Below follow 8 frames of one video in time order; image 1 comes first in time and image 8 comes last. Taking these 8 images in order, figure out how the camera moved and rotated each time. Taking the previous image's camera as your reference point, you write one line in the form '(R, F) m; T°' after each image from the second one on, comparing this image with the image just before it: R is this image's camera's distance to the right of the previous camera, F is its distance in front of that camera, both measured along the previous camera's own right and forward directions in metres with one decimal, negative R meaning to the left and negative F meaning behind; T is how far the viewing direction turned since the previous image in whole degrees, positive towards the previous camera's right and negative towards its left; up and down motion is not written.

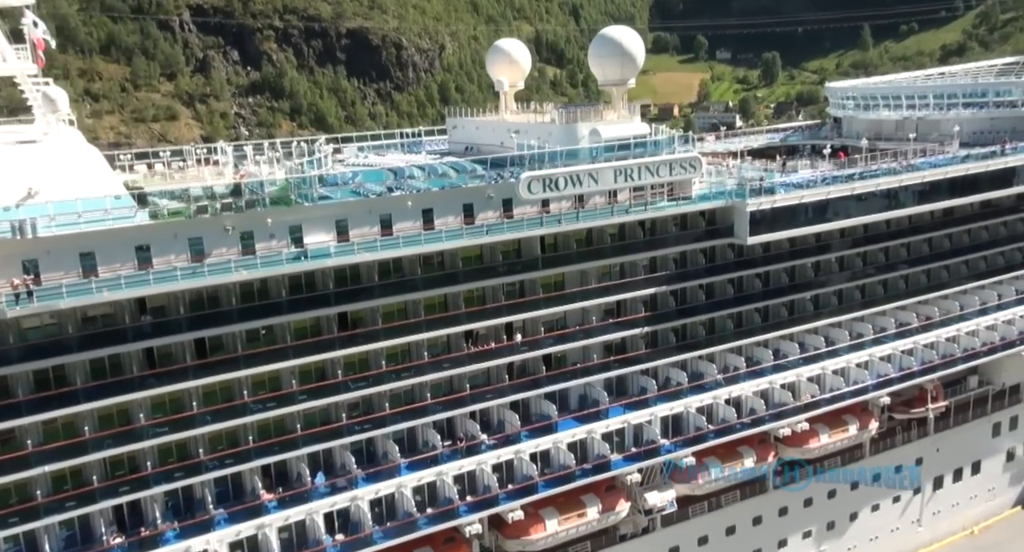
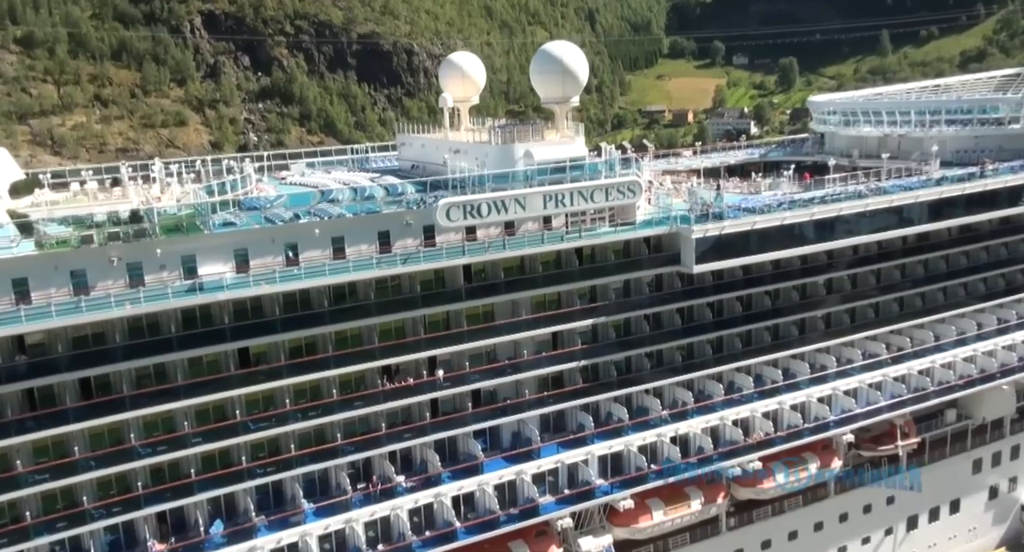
(+2.4, +1.6) m; -1°
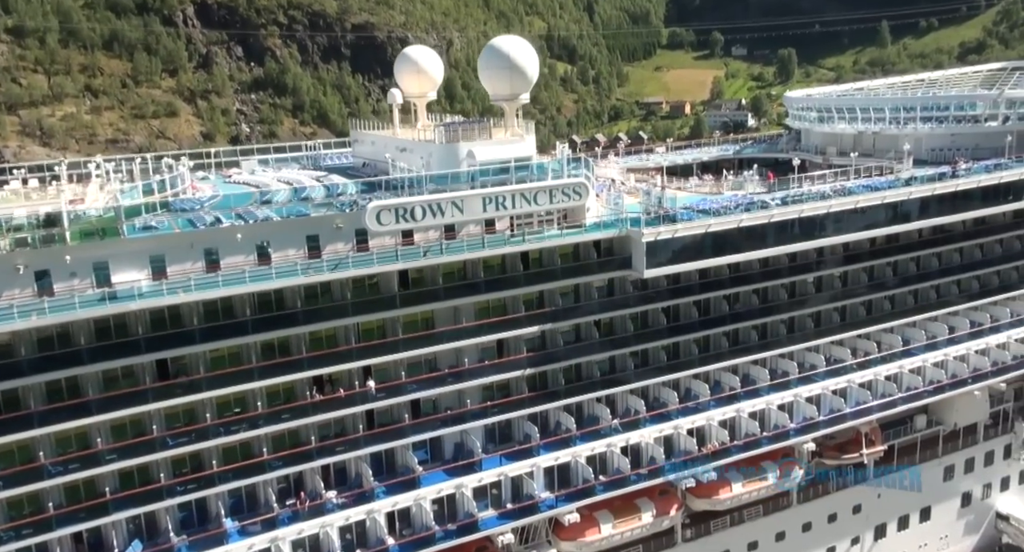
(+1.5, +1.0) m; 0°
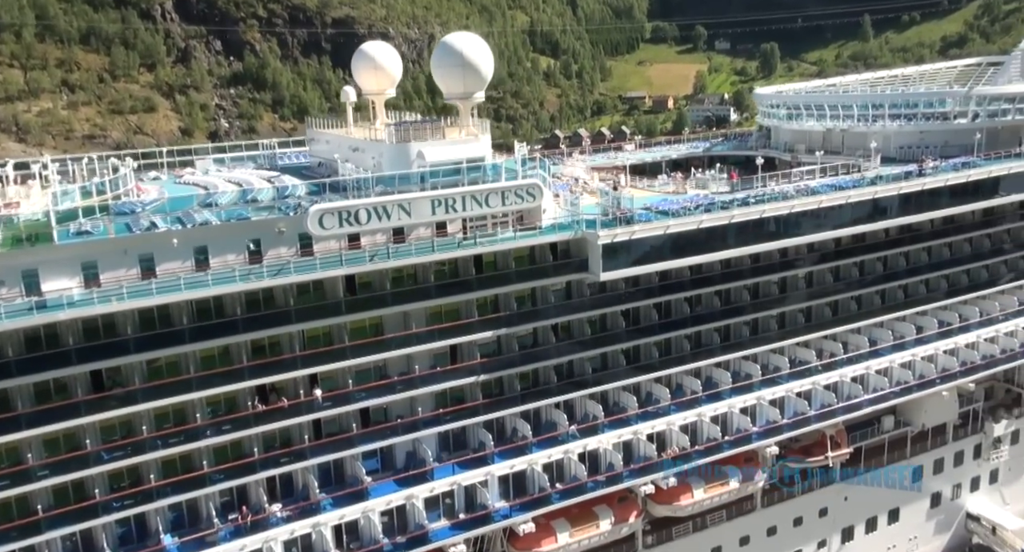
(+0.8, +0.6) m; +1°
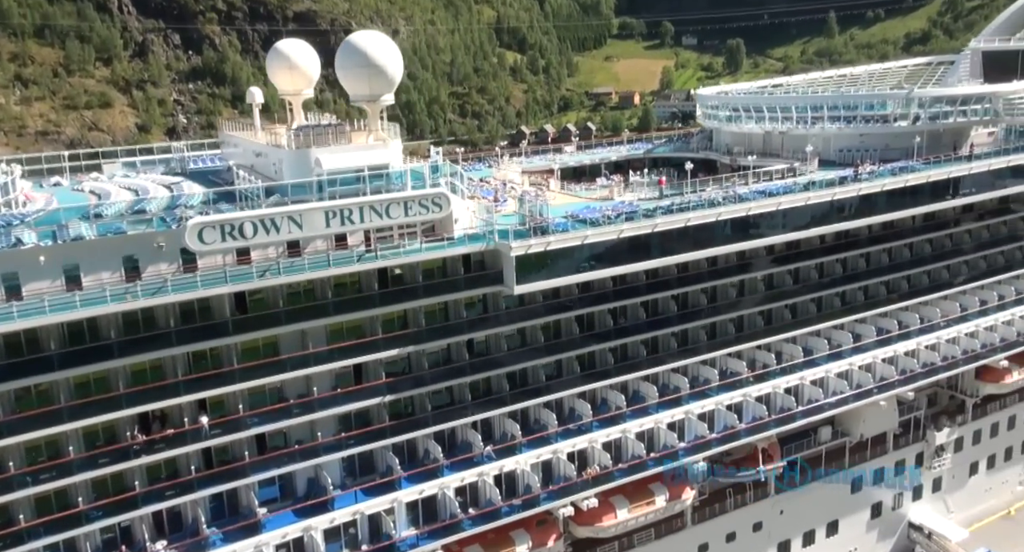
(+1.5, +1.2) m; +2°
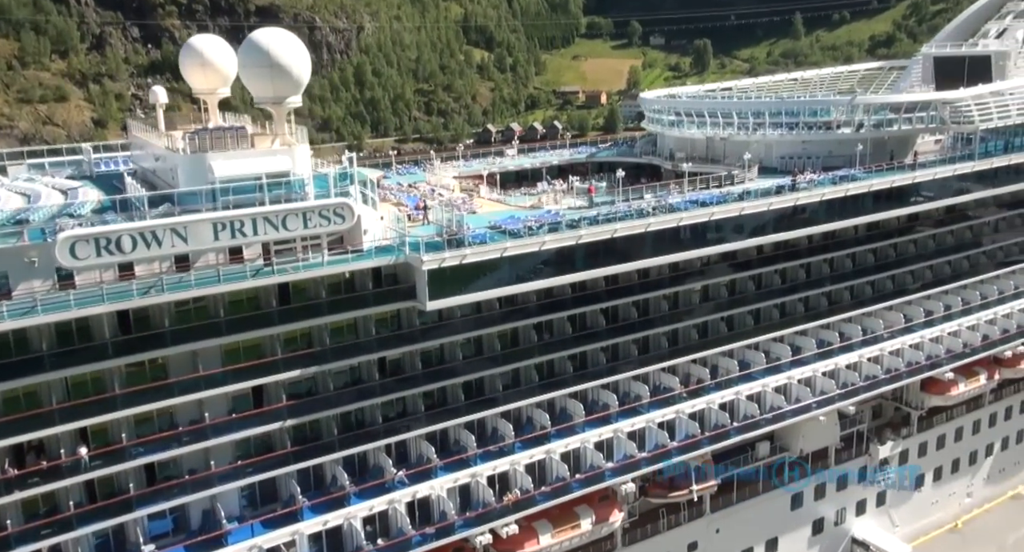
(+1.3, +1.2) m; +2°
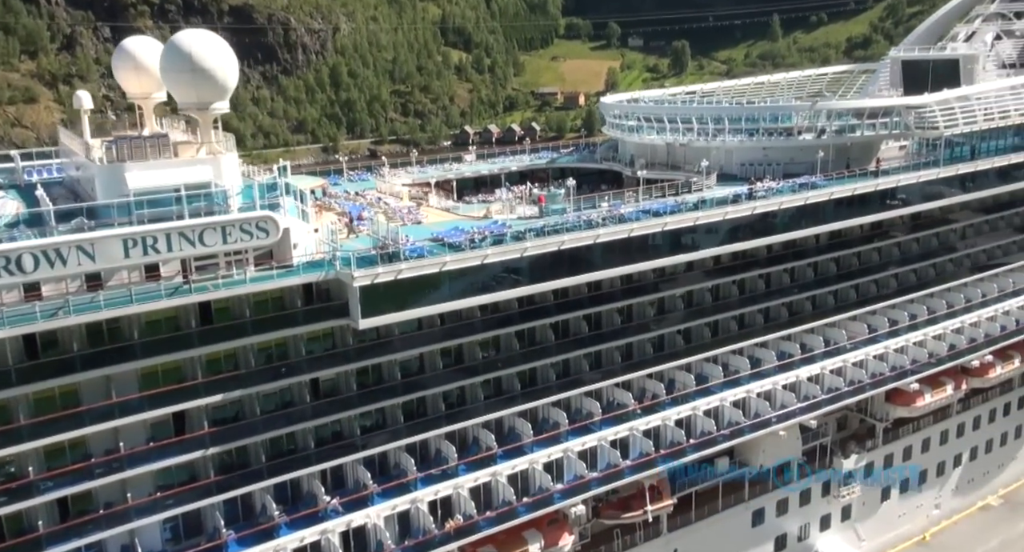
(+1.0, +1.0) m; +1°
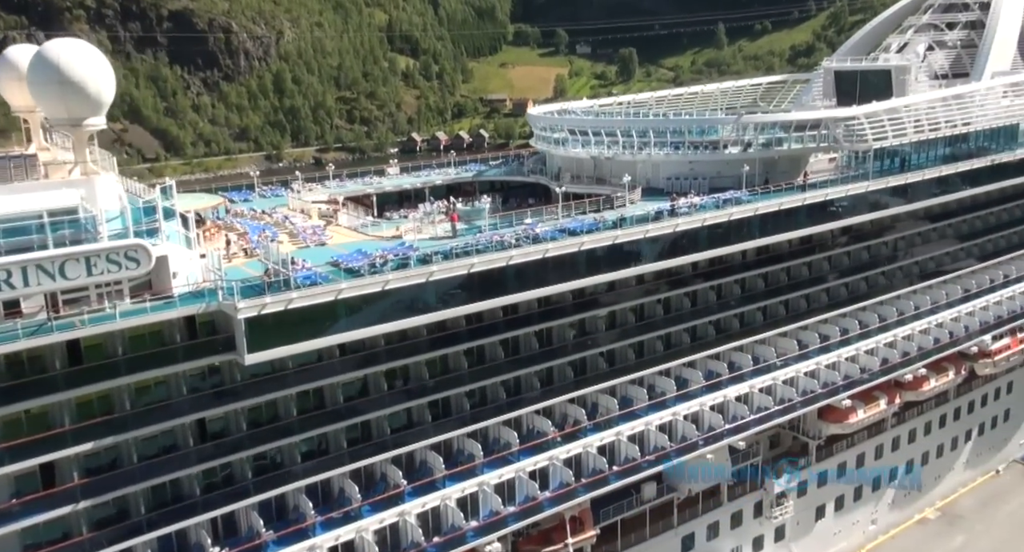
(+1.1, +1.2) m; +3°
